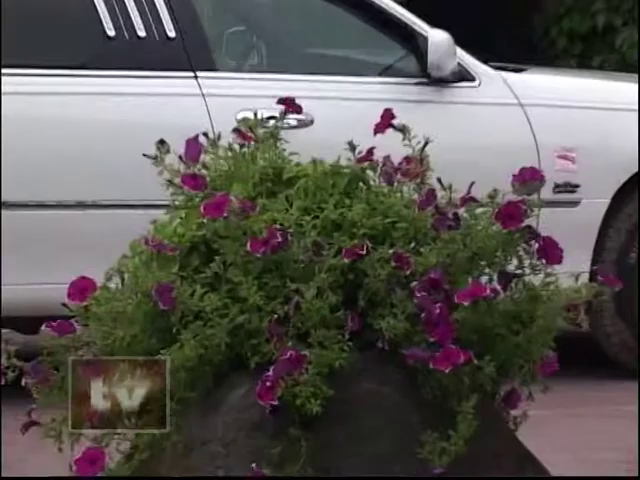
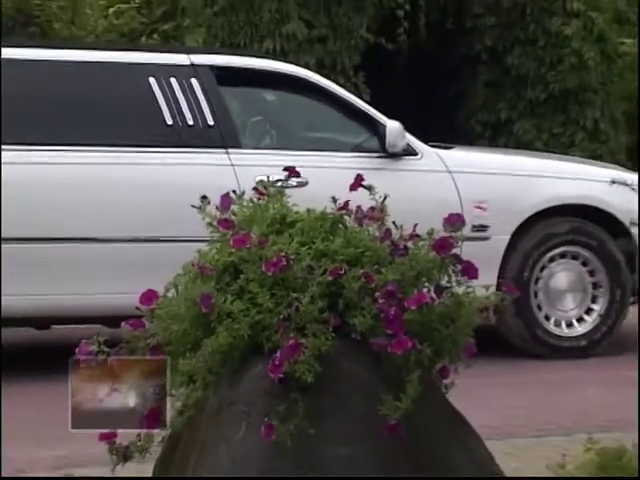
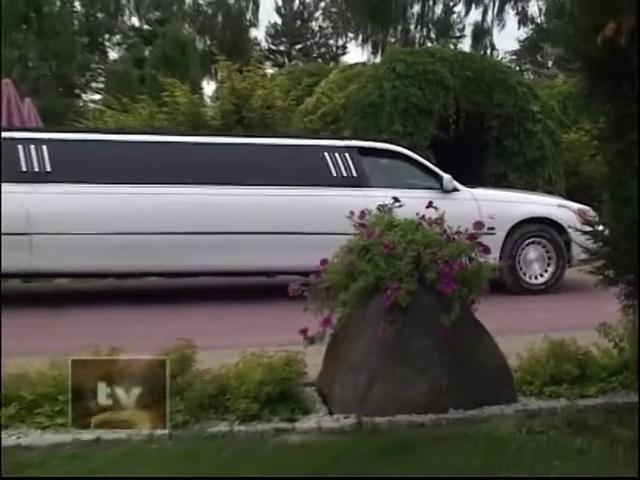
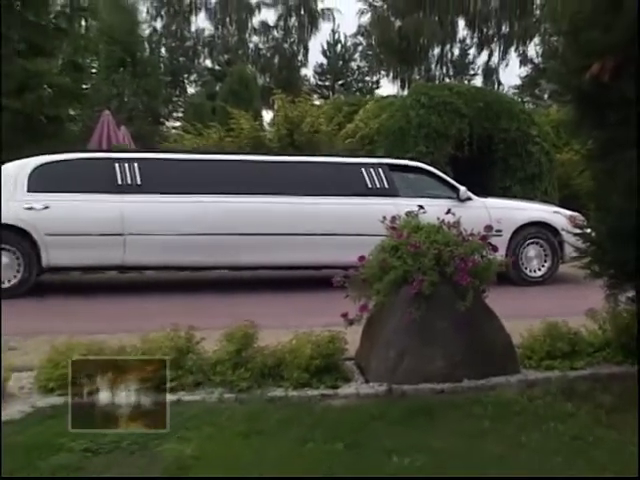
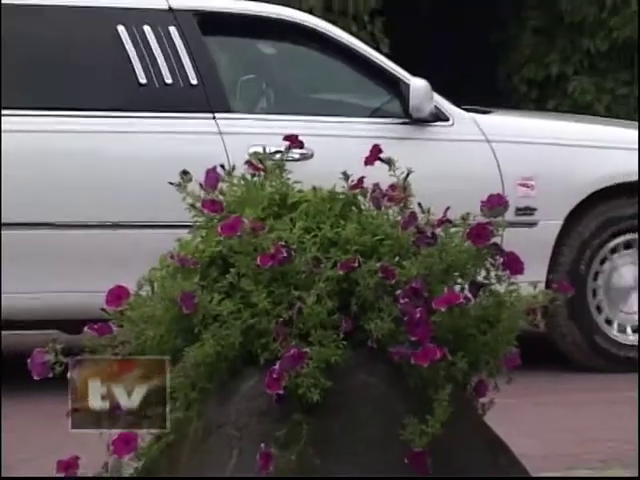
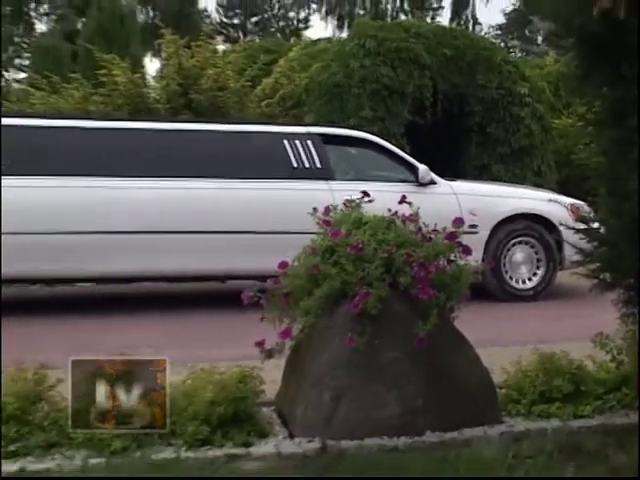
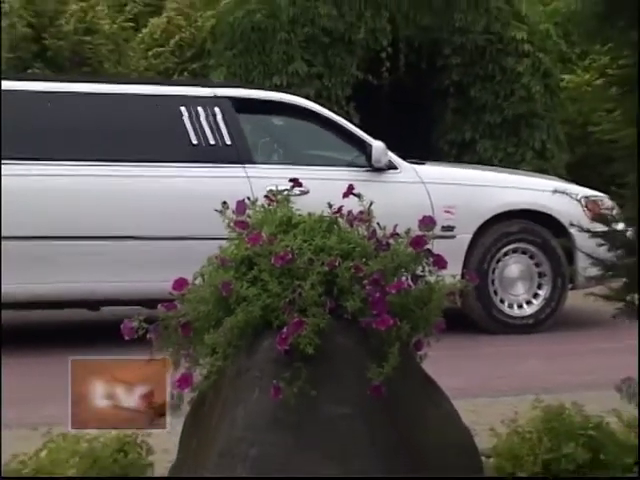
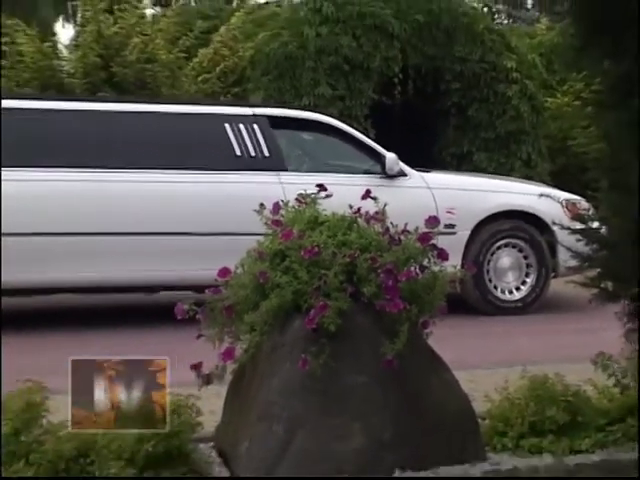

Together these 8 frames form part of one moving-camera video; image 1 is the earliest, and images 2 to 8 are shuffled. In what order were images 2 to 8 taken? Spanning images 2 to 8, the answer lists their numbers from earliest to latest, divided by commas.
5, 2, 7, 8, 6, 3, 4
